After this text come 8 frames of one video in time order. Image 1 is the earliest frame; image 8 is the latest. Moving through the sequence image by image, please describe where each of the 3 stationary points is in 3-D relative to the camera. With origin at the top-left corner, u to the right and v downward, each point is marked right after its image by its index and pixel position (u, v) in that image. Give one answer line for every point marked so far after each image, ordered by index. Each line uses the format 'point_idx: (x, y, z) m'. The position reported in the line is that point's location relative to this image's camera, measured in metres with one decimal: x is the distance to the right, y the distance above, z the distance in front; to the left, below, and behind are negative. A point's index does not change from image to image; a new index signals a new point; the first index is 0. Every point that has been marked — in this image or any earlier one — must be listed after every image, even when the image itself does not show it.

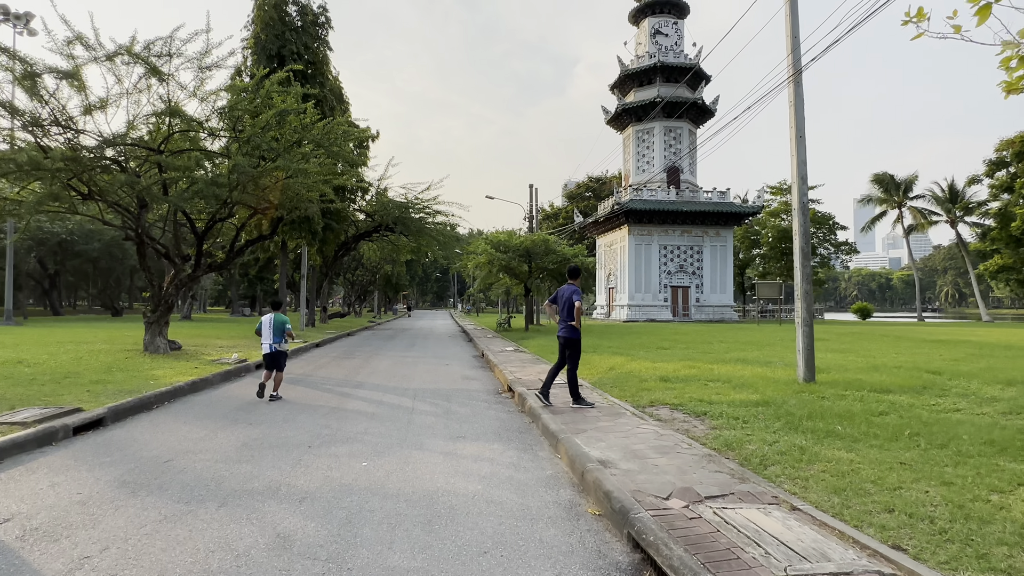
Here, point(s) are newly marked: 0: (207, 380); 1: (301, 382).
0: (-5.6, -1.7, +11.2) m
1: (-4.0, -1.8, +11.5) m
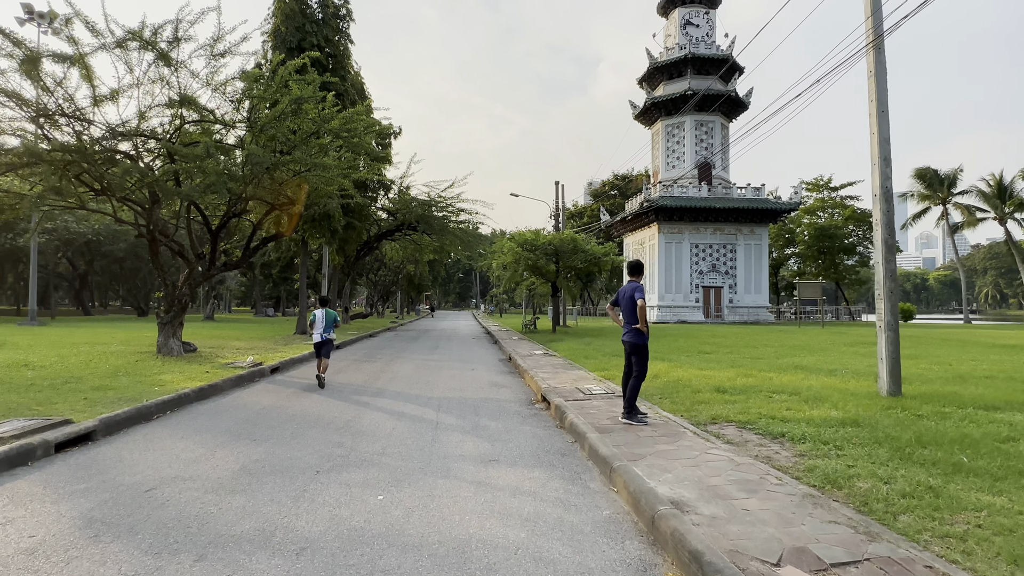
0: (-5.0, -1.7, +10.4) m
1: (-3.4, -1.8, +10.7) m
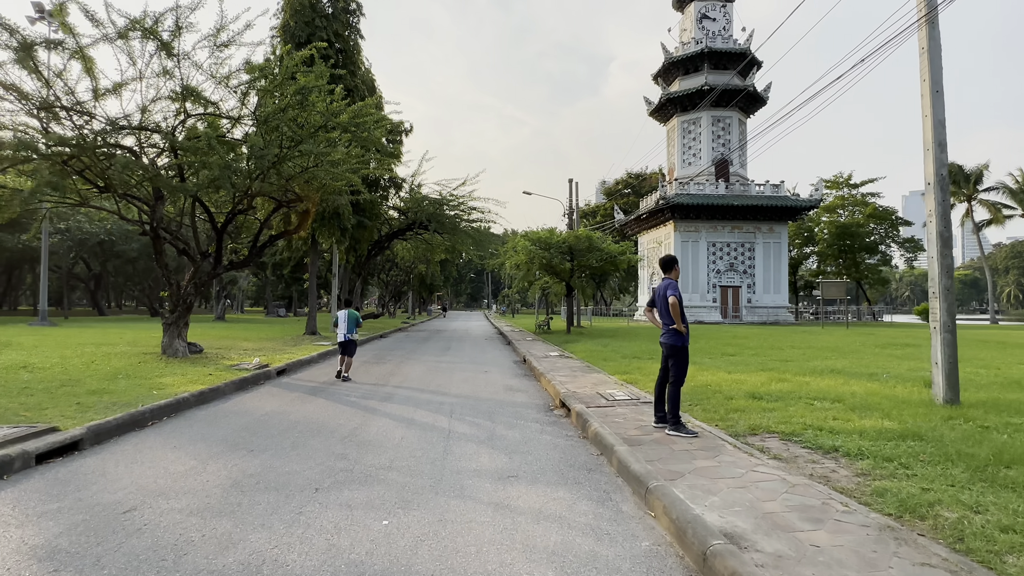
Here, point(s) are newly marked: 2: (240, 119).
0: (-4.8, -1.6, +9.9) m
1: (-3.1, -1.8, +10.1) m
2: (-6.1, +3.8, +13.7) m
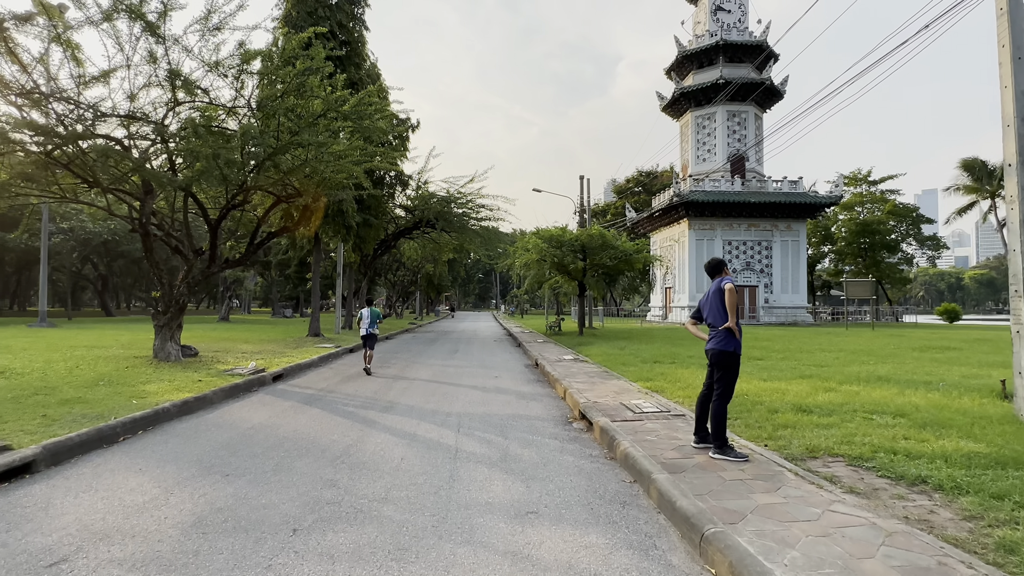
0: (-4.6, -1.6, +9.1) m
1: (-2.9, -1.7, +9.3) m
2: (-5.8, +3.8, +12.9) m
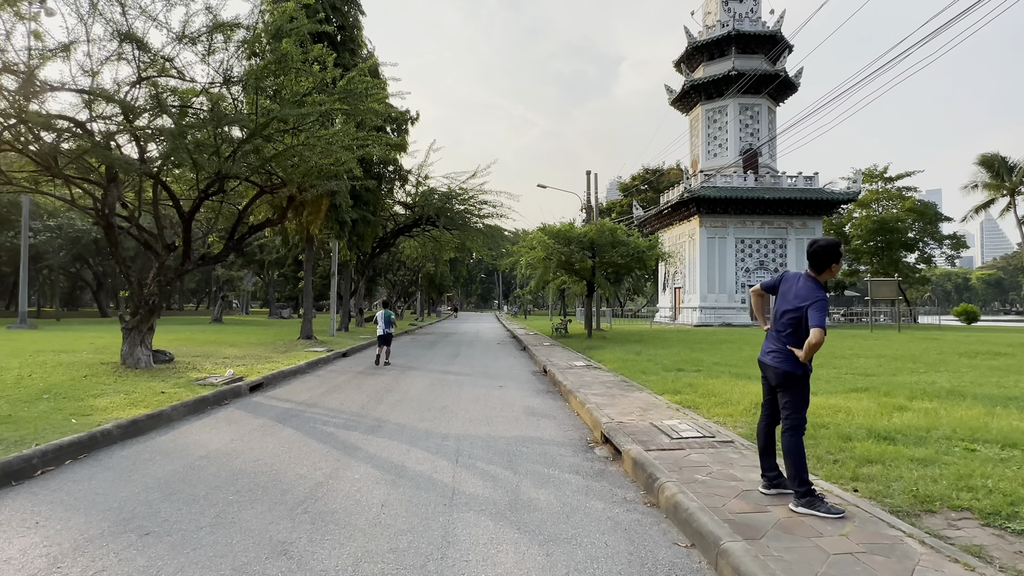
0: (-4.4, -1.6, +7.8) m
1: (-2.8, -1.7, +8.0) m
2: (-5.7, +3.8, +11.6) m
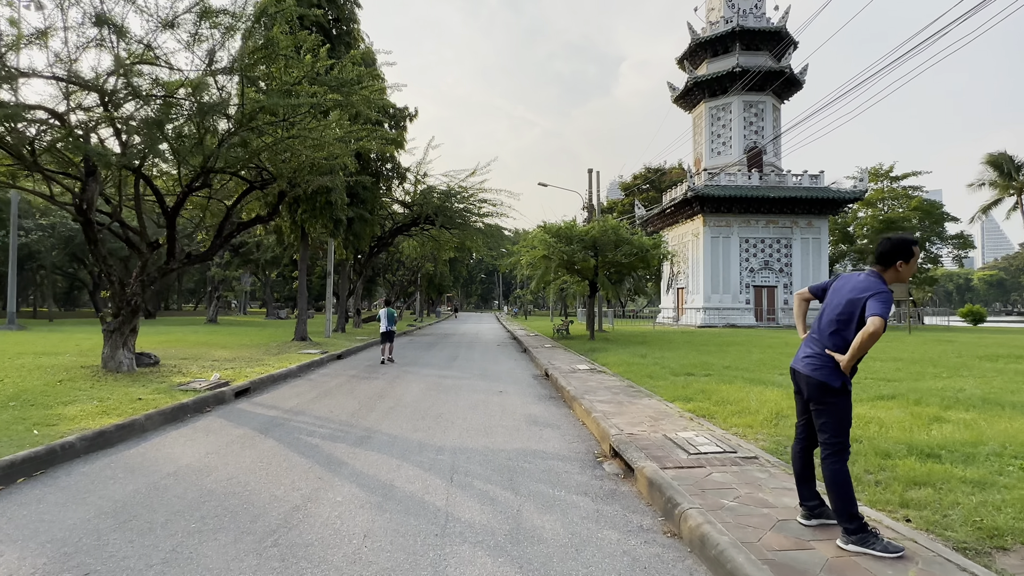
0: (-4.4, -1.6, +7.2) m
1: (-2.8, -1.7, +7.4) m
2: (-5.7, +3.8, +11.0) m
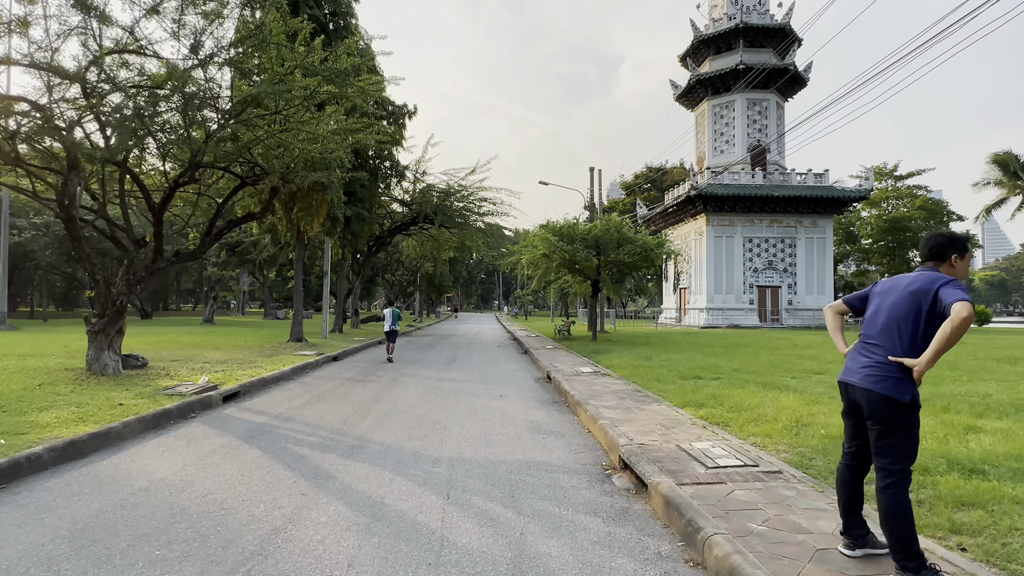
0: (-4.4, -1.6, +6.7) m
1: (-2.8, -1.7, +6.9) m
2: (-5.7, +3.8, +10.6) m
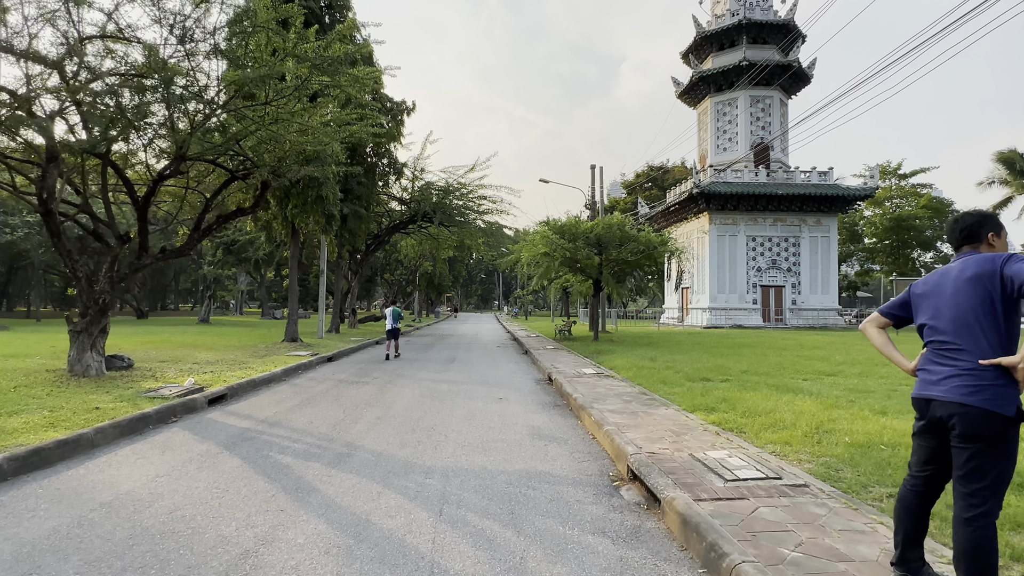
0: (-4.4, -1.6, +6.3) m
1: (-2.8, -1.7, +6.5) m
2: (-5.7, +3.9, +10.1) m
